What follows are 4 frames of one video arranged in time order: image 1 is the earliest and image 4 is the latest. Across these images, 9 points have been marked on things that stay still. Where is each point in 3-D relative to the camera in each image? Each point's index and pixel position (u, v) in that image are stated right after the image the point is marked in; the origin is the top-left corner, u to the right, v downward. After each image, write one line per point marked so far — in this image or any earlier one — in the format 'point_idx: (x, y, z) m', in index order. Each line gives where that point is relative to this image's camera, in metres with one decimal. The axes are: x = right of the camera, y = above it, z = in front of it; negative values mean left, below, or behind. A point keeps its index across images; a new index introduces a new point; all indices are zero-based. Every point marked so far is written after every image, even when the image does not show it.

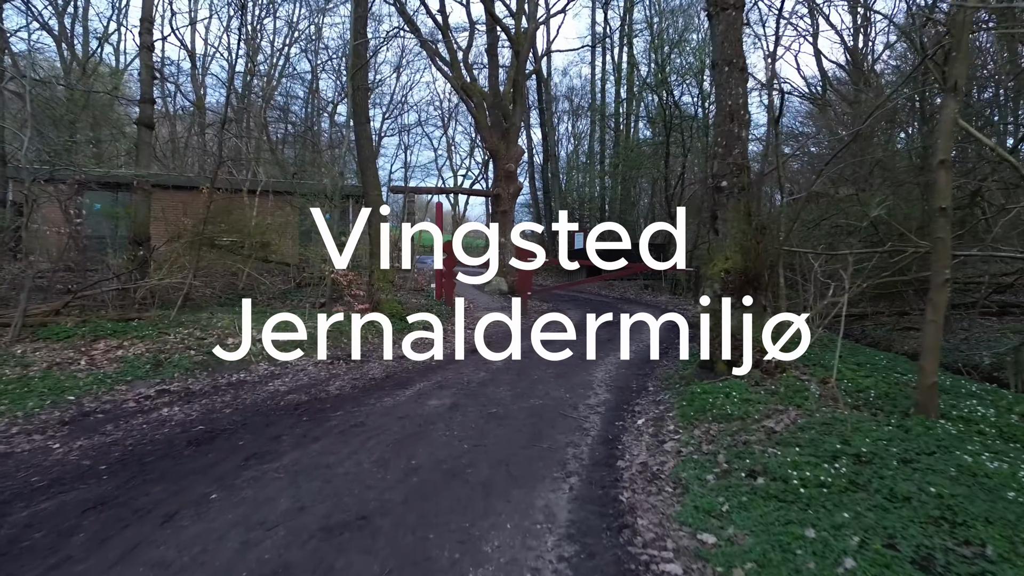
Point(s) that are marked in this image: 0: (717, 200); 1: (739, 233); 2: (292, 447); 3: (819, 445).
0: (+2.3, +1.0, +7.8) m
1: (+2.4, +0.6, +7.5) m
2: (-1.9, -1.4, +6.0) m
3: (+2.1, -1.1, +4.9) m
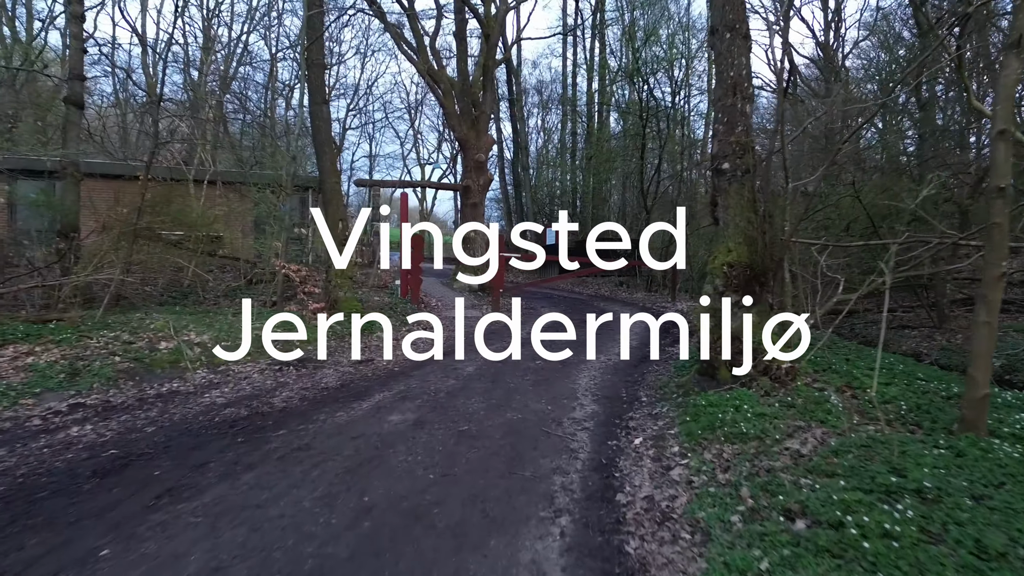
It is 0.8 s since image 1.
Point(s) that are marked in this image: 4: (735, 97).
0: (+2.0, +1.0, +6.9) m
1: (+2.2, +0.6, +6.6) m
2: (-2.0, -1.3, +4.9) m
3: (+2.0, -1.1, +4.0) m
4: (+2.1, +1.8, +6.8) m
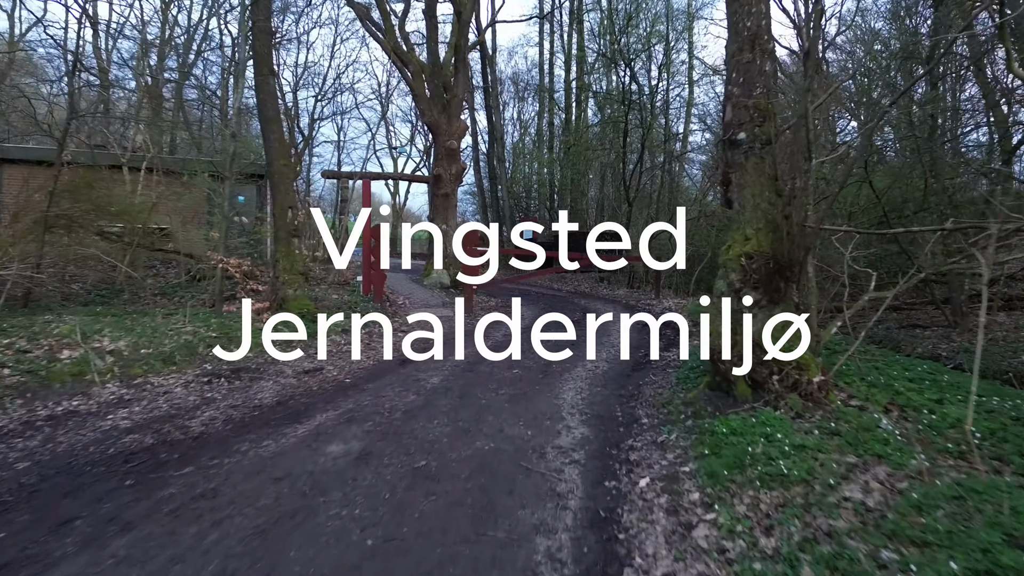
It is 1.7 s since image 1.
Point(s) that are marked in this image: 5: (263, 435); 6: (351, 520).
0: (+1.8, +1.0, +5.7) m
1: (+1.9, +0.7, +5.4) m
2: (-2.2, -1.3, +3.6) m
3: (+1.9, -1.1, +2.8) m
4: (+1.9, +1.9, +5.6) m
5: (-1.9, -1.1, +5.5) m
6: (-0.9, -1.2, +3.8) m
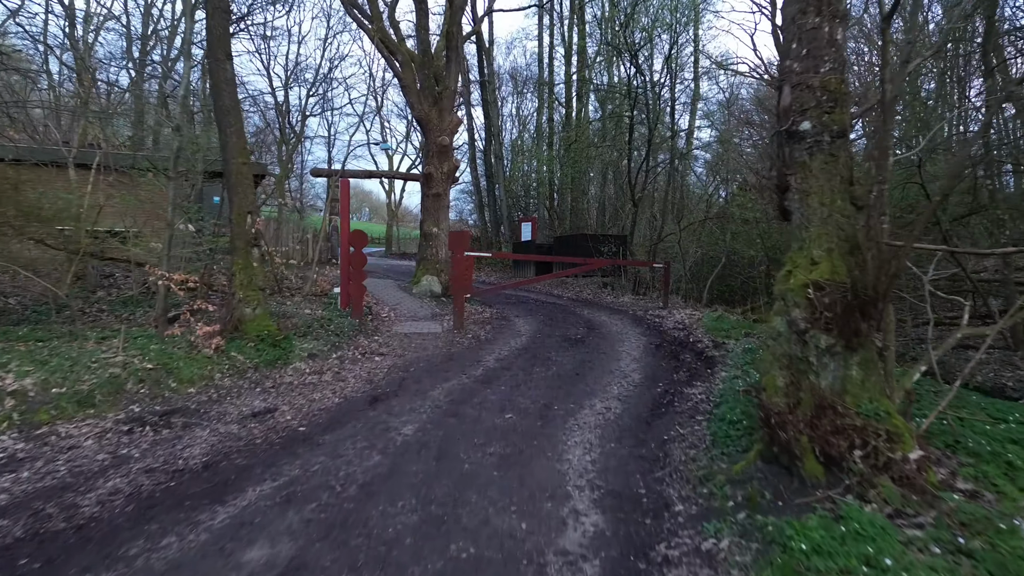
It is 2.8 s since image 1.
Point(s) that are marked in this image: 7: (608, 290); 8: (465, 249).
0: (+1.7, +0.8, +4.3) m
1: (+1.9, +0.4, +4.1) m
2: (-2.3, -1.6, +2.2) m
3: (+1.8, -1.3, +1.5) m
4: (+1.8, +1.6, +4.2) m
5: (-2.0, -1.4, +4.1) m
6: (-0.9, -1.5, +2.4) m
7: (+2.6, -0.1, +19.4) m
8: (-0.7, +0.6, +11.2) m
